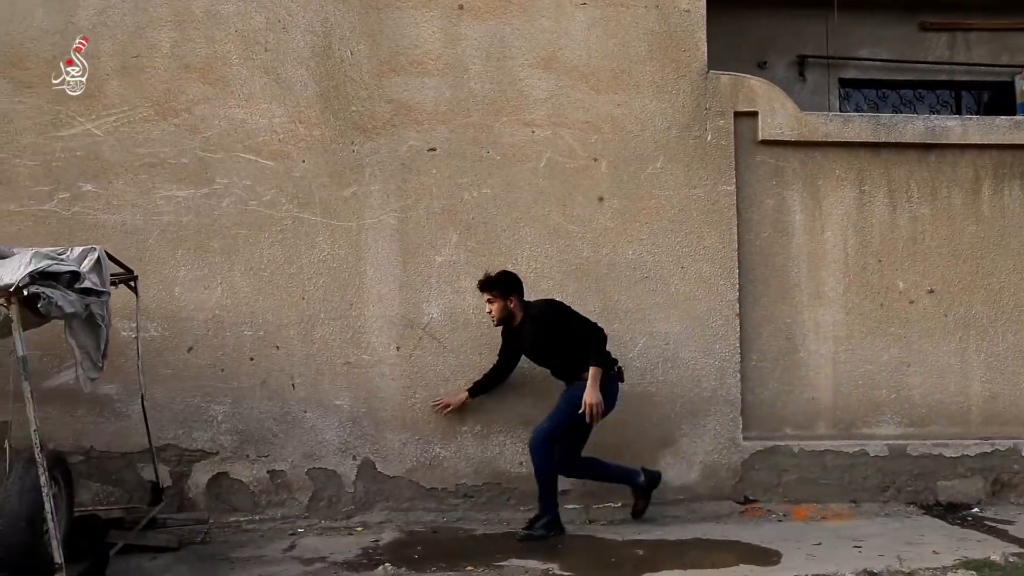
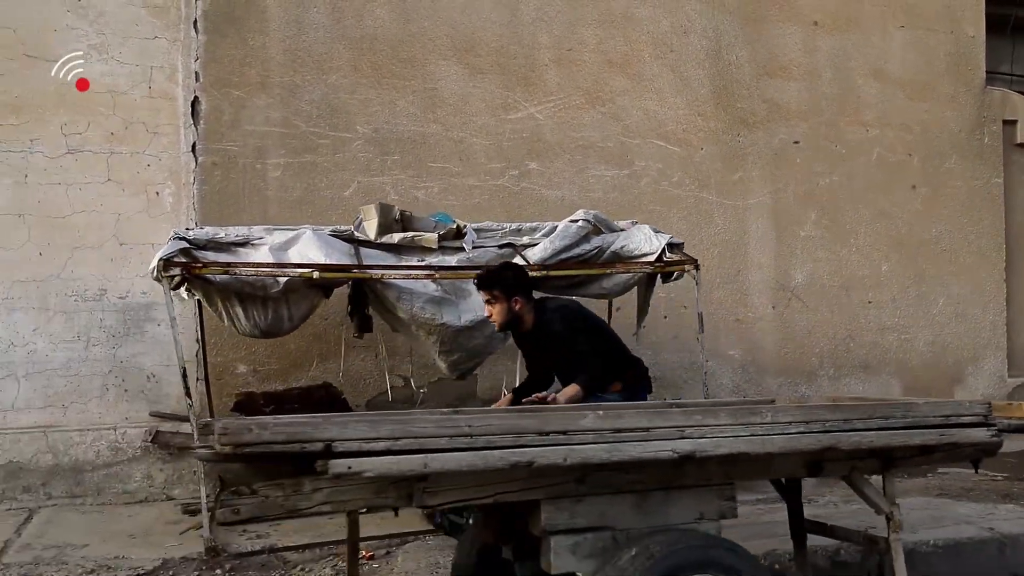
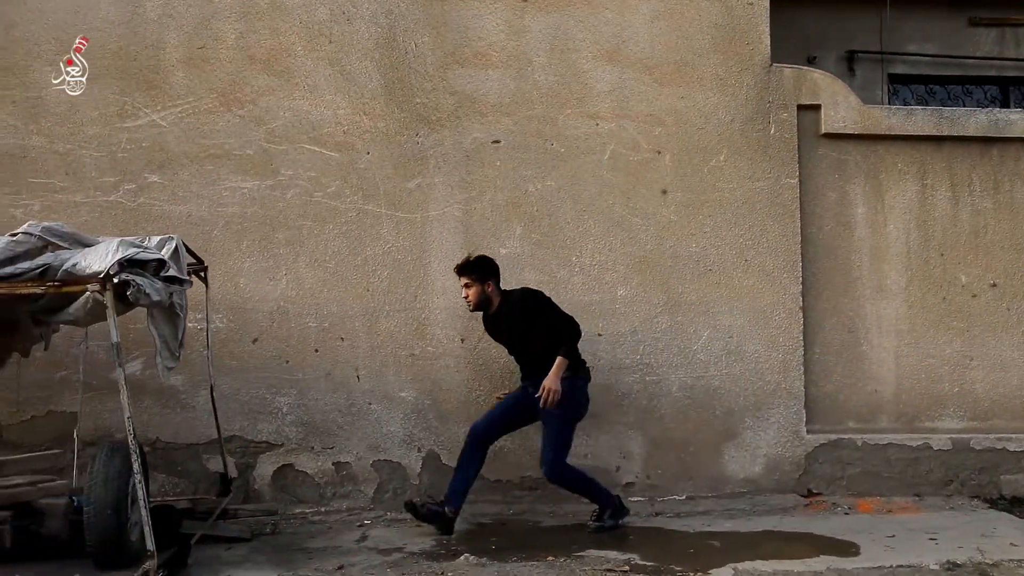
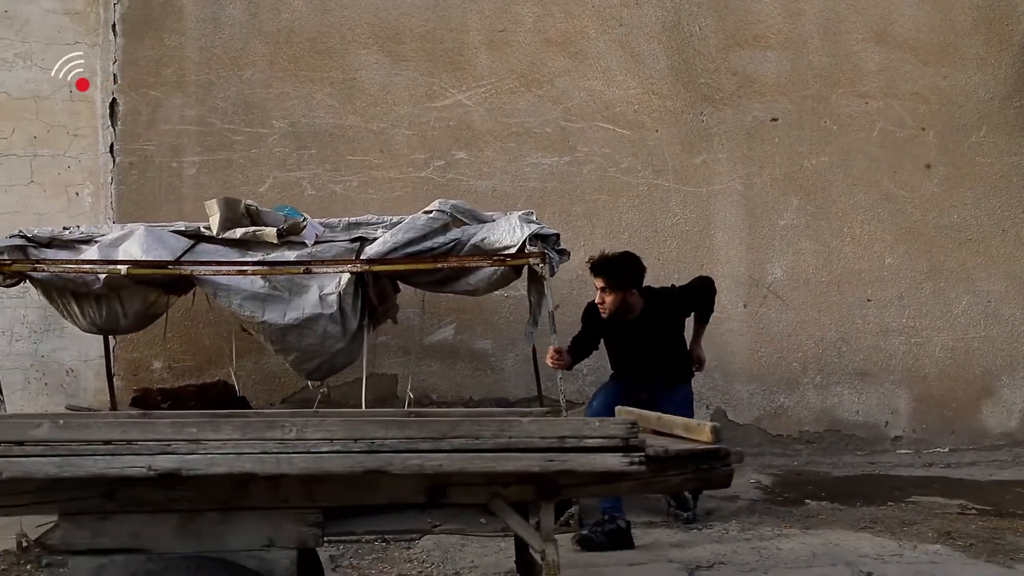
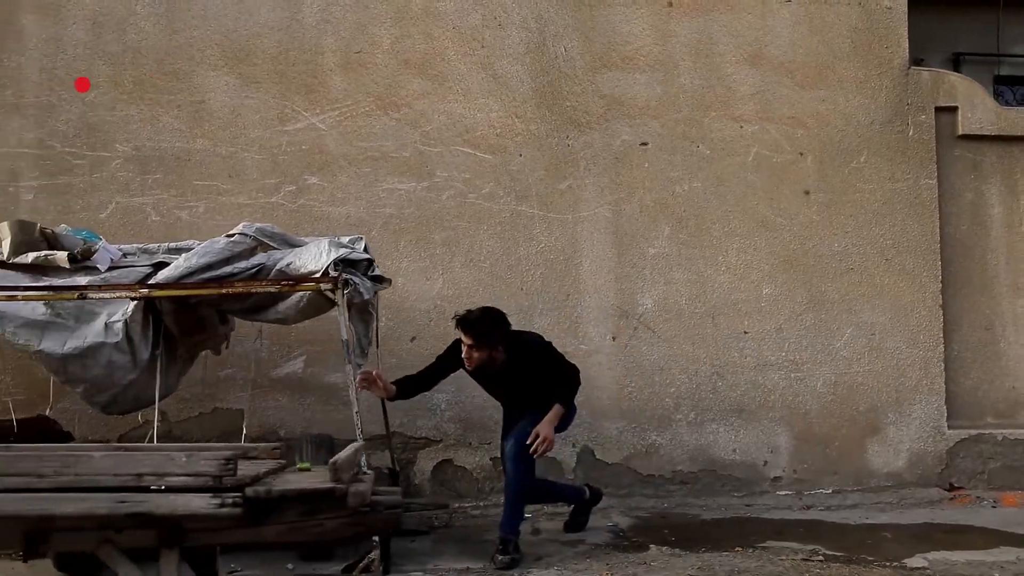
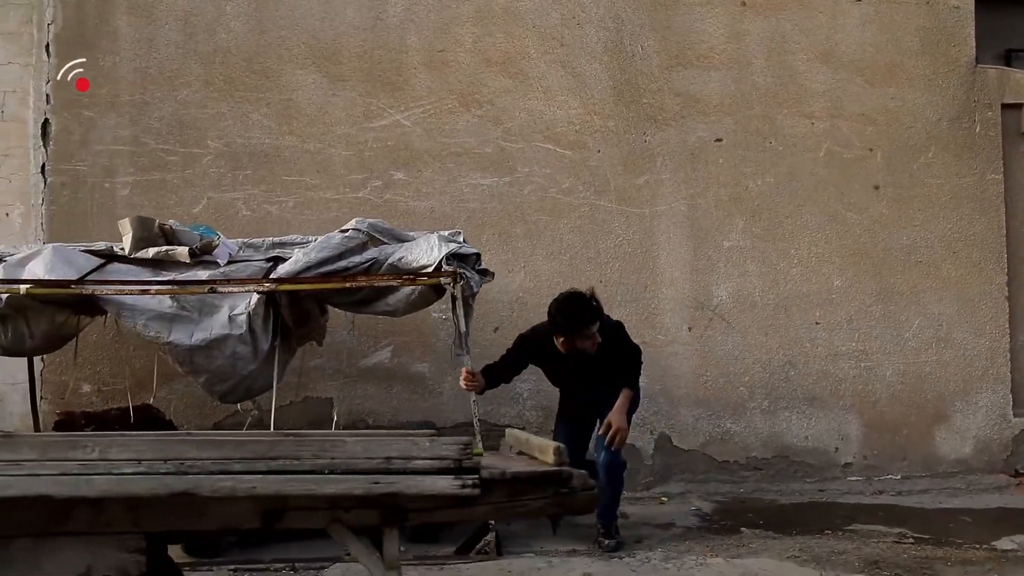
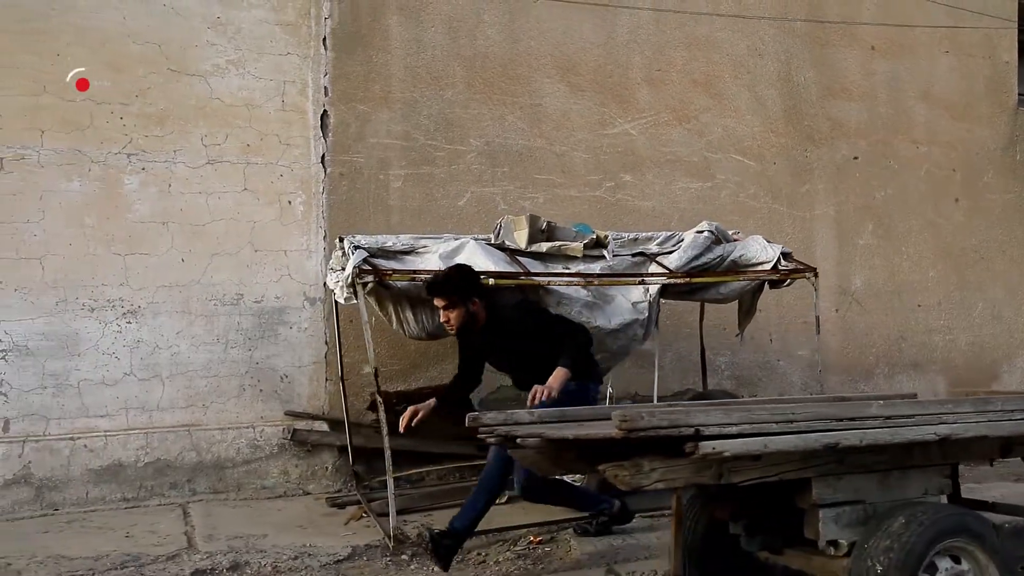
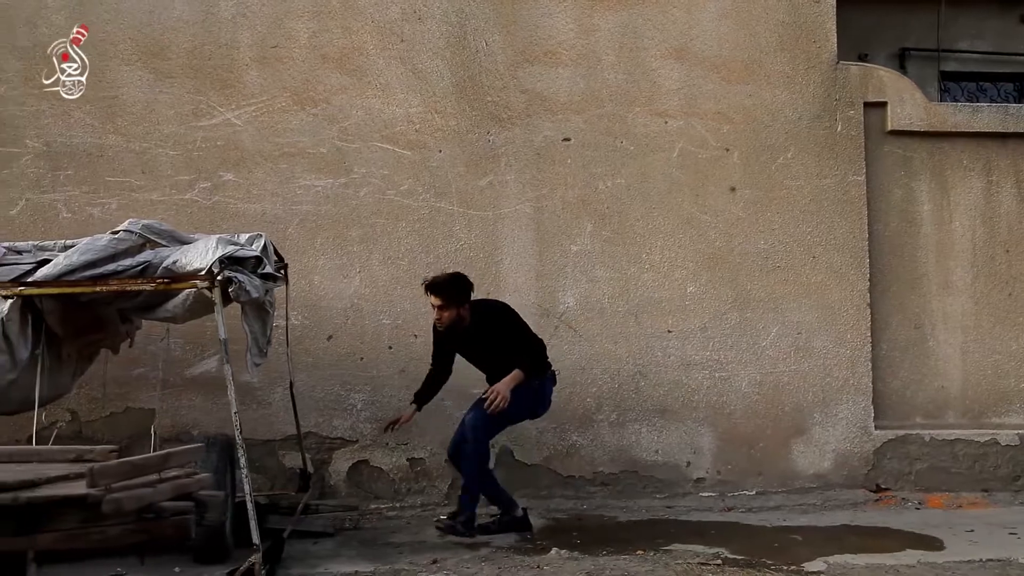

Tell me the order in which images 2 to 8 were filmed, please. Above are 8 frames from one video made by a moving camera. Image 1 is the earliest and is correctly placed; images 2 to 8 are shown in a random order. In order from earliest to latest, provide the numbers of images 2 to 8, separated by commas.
3, 8, 5, 6, 4, 2, 7
